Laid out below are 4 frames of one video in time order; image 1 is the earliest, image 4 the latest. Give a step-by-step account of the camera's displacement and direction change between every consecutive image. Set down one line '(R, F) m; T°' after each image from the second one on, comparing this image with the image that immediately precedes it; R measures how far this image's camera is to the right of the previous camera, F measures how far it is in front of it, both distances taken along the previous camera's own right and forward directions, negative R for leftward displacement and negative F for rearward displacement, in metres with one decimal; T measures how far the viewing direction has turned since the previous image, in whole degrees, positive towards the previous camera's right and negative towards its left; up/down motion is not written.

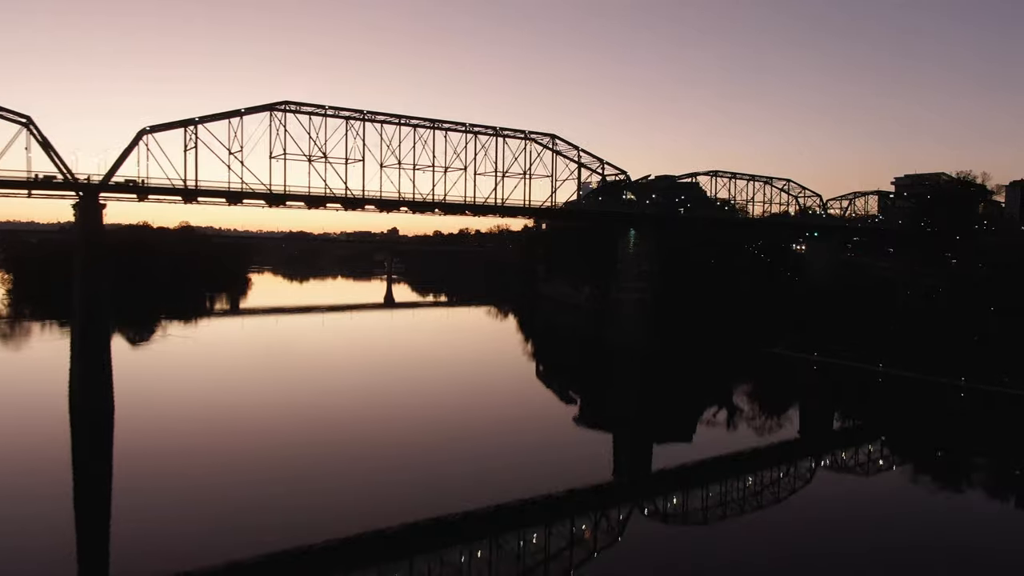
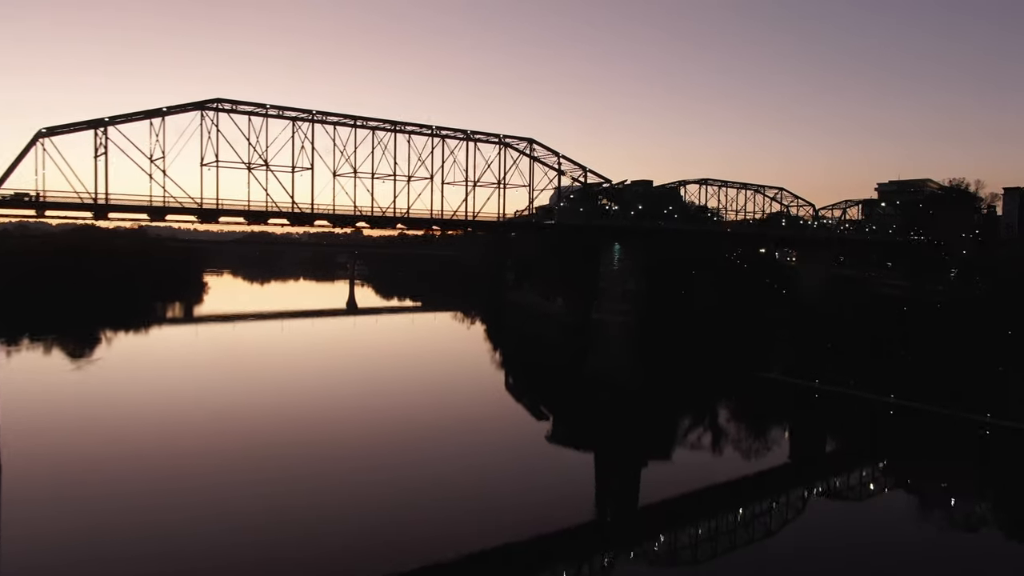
(-0.2, +2.9) m; +3°
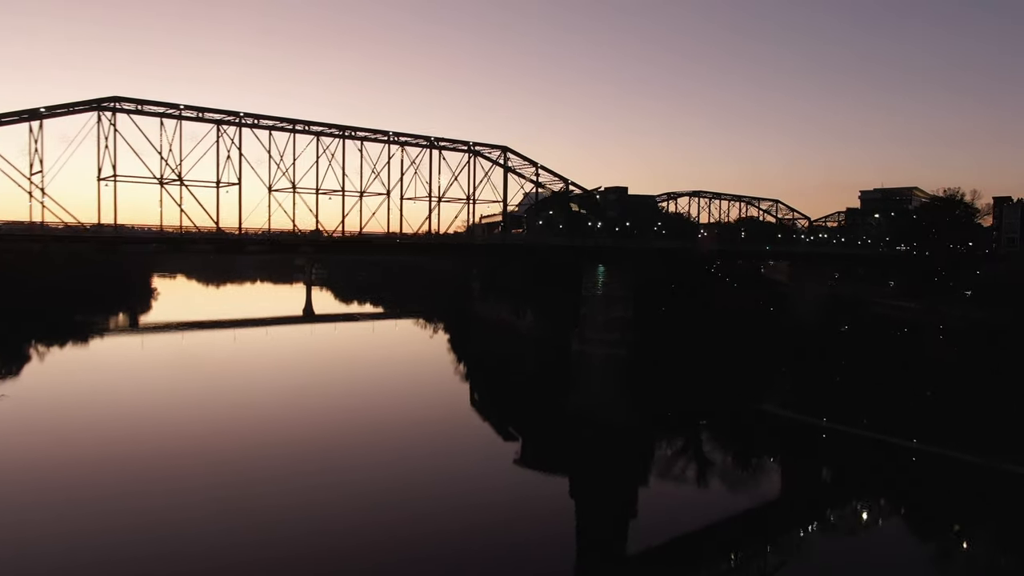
(-0.3, +3.2) m; +3°
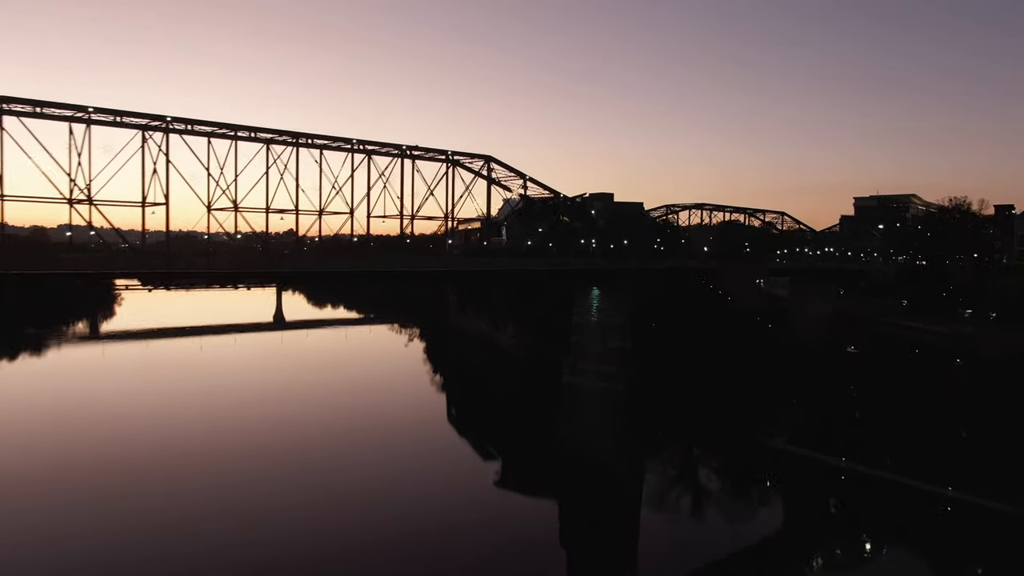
(-0.2, +2.5) m; +2°
